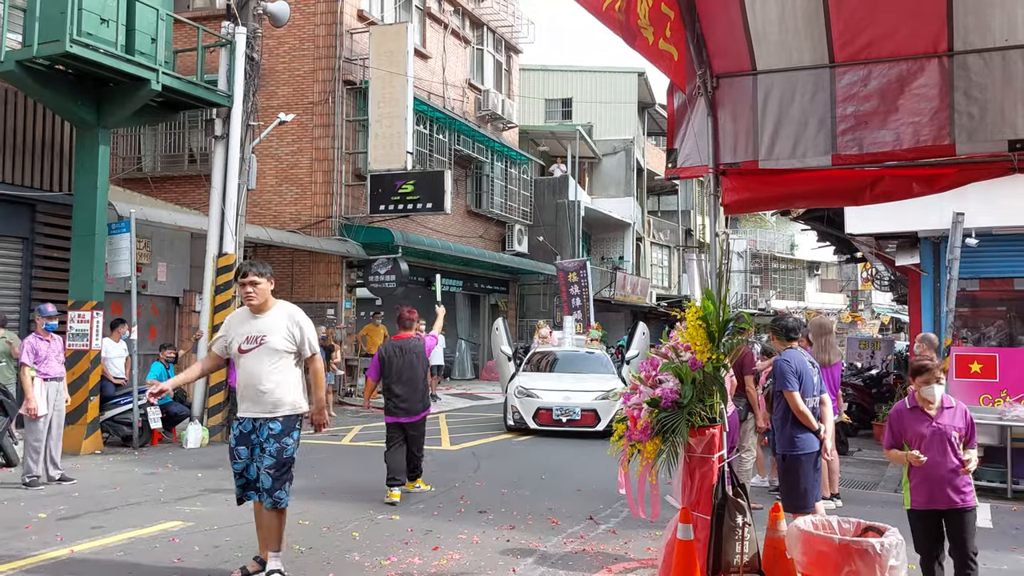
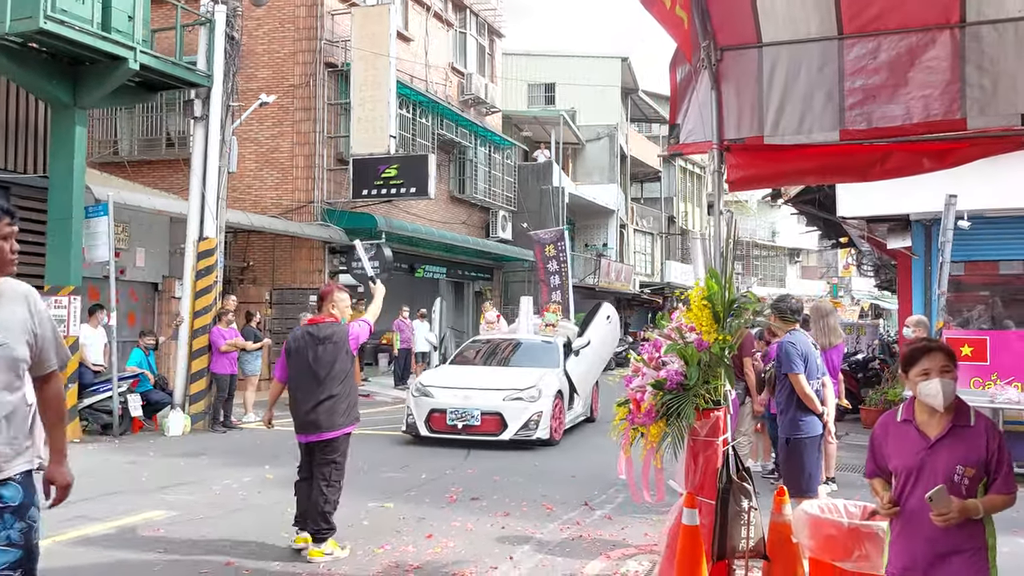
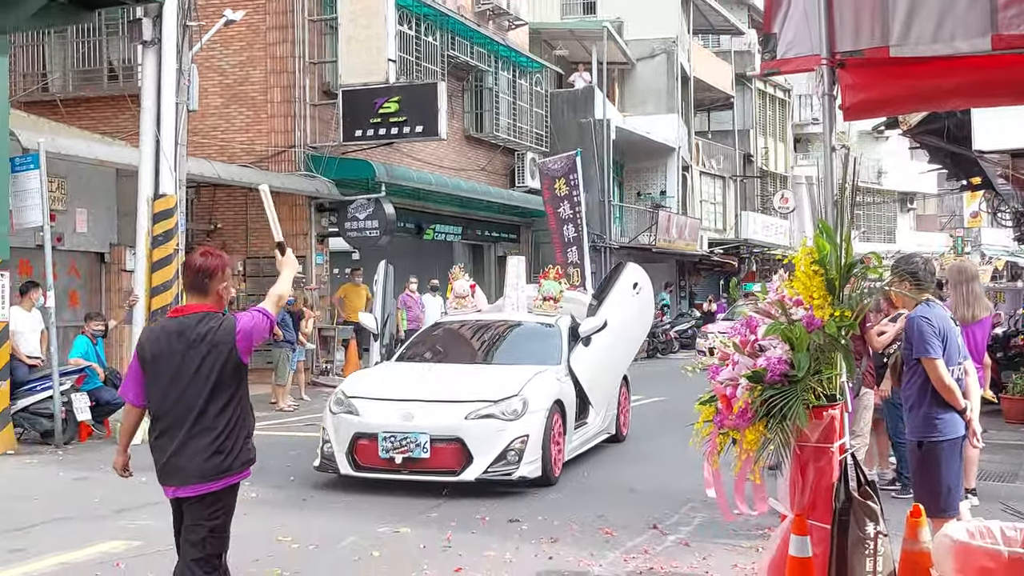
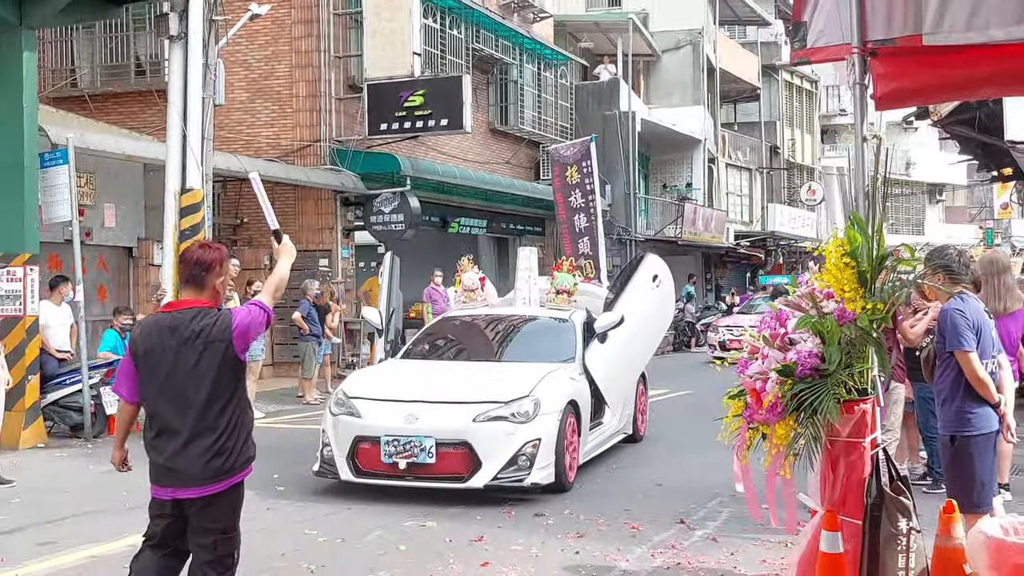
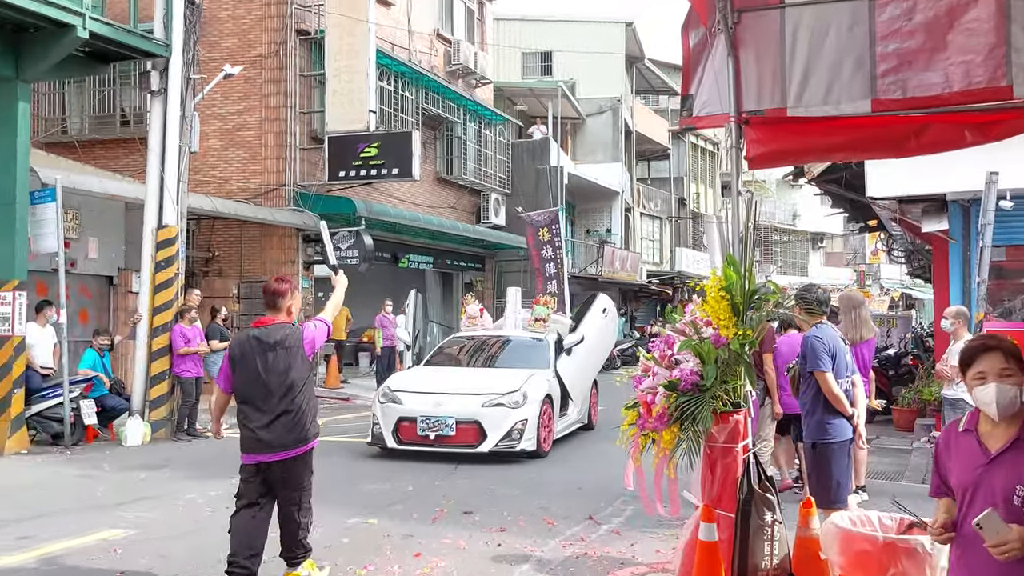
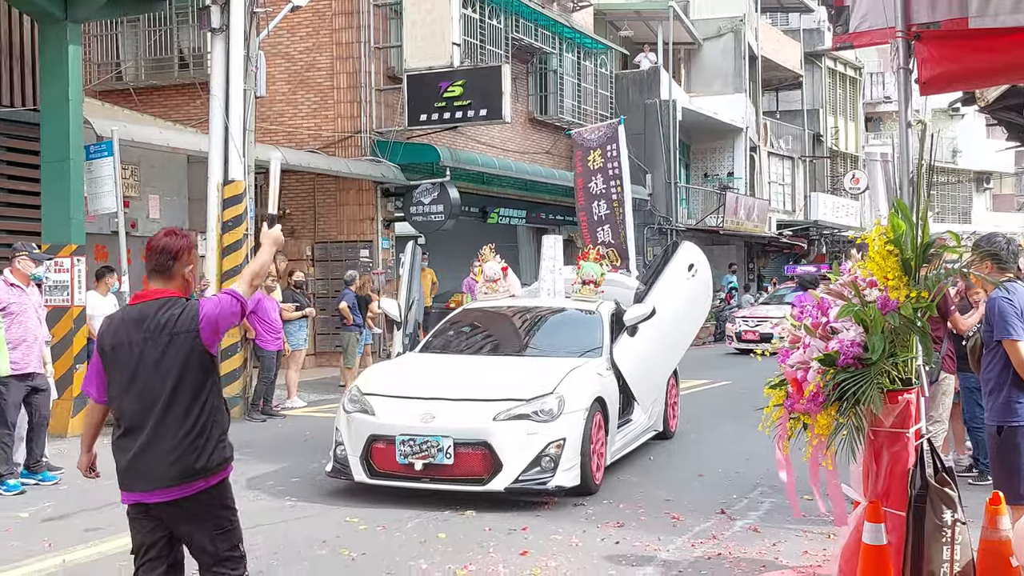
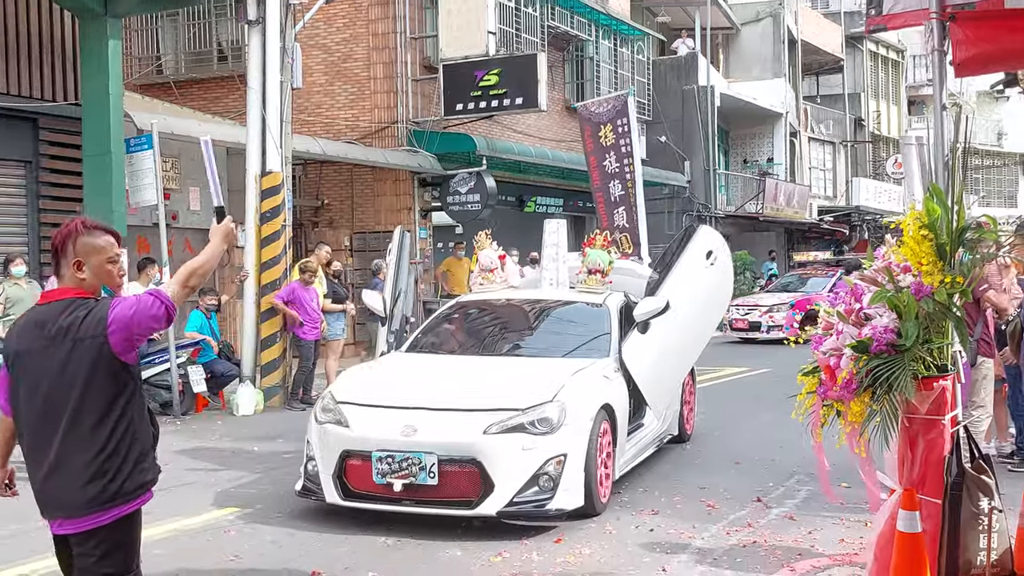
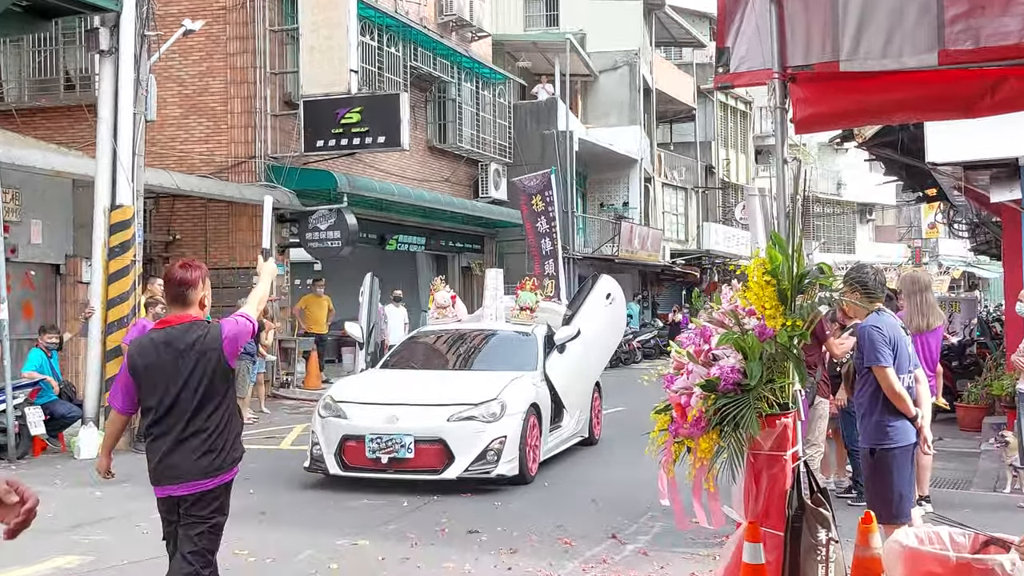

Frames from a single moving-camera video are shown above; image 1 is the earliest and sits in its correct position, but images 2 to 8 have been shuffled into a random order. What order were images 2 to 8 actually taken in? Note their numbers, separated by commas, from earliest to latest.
2, 5, 8, 3, 4, 6, 7
